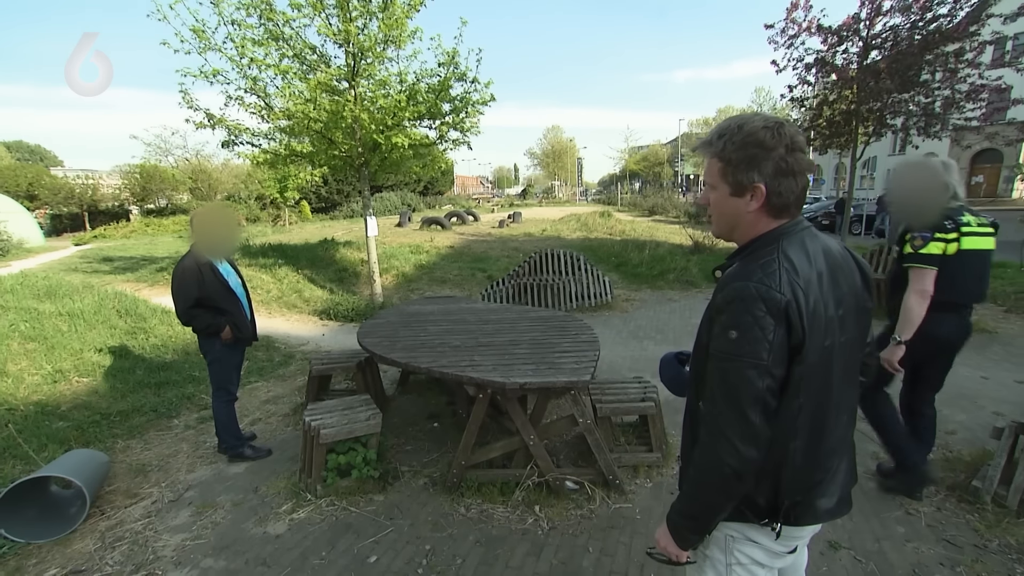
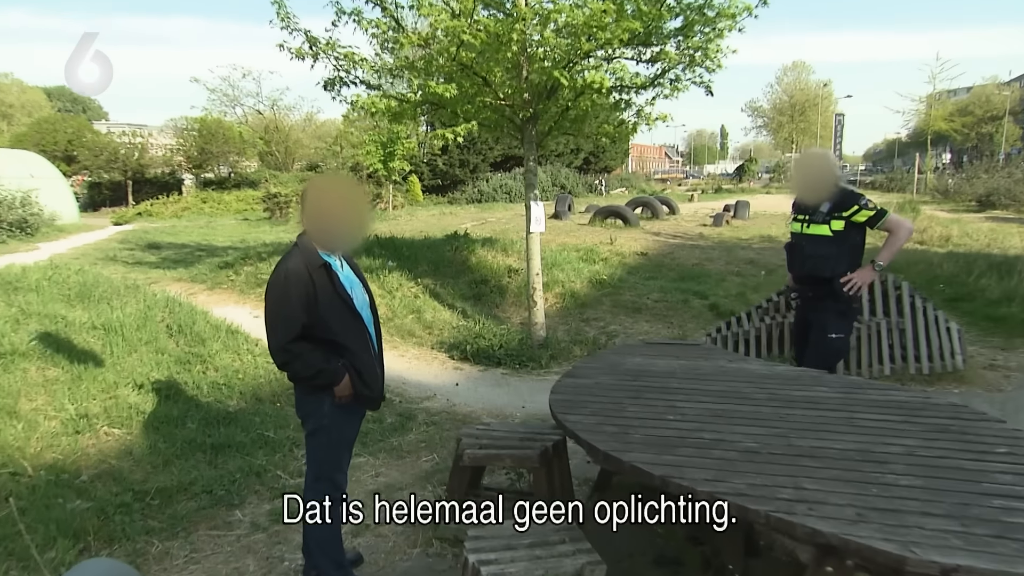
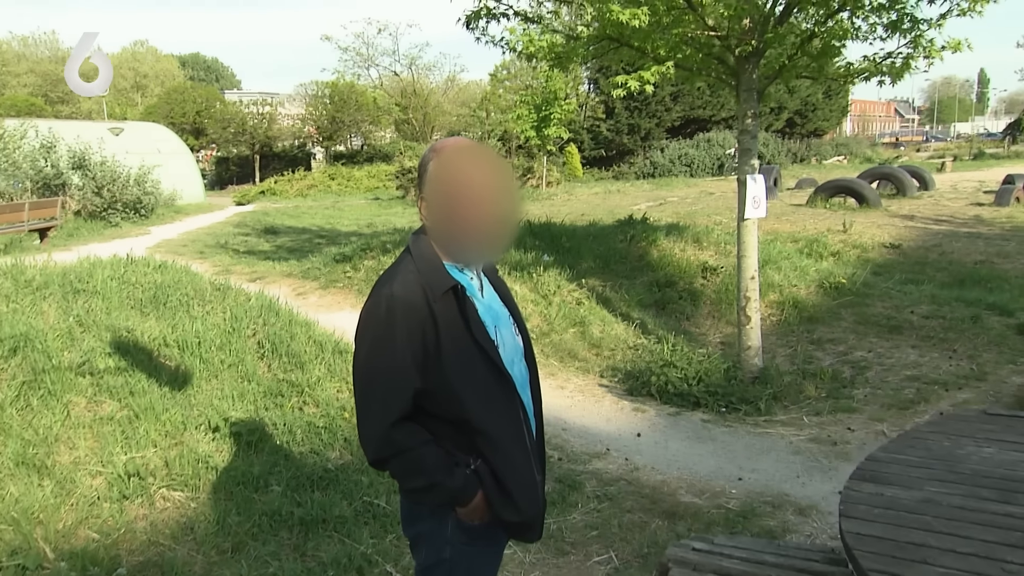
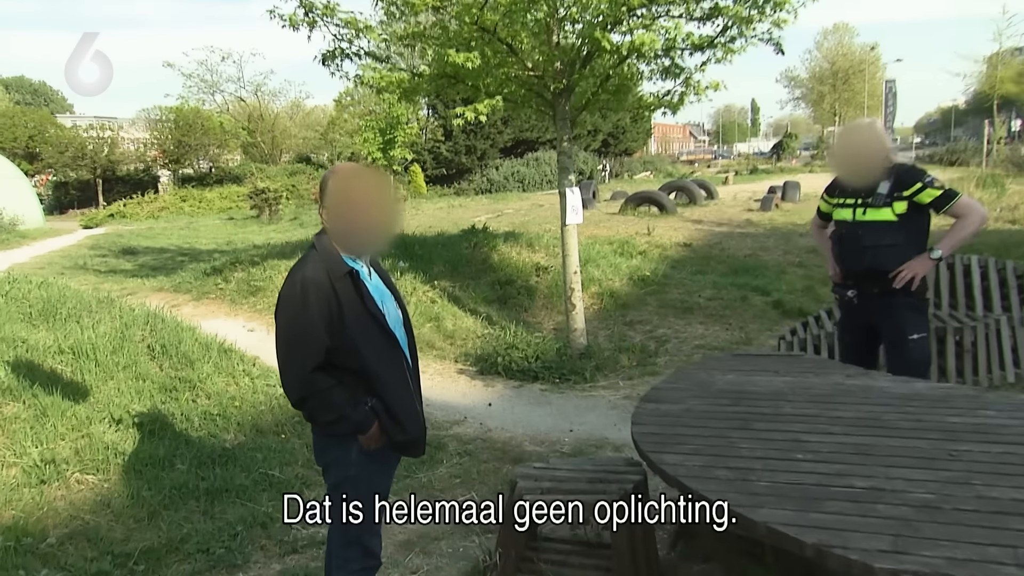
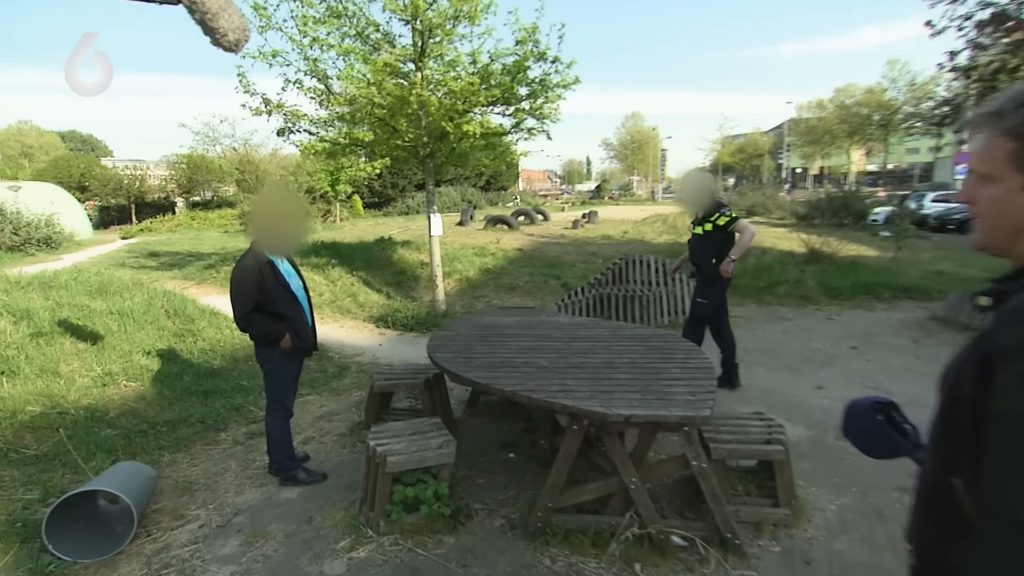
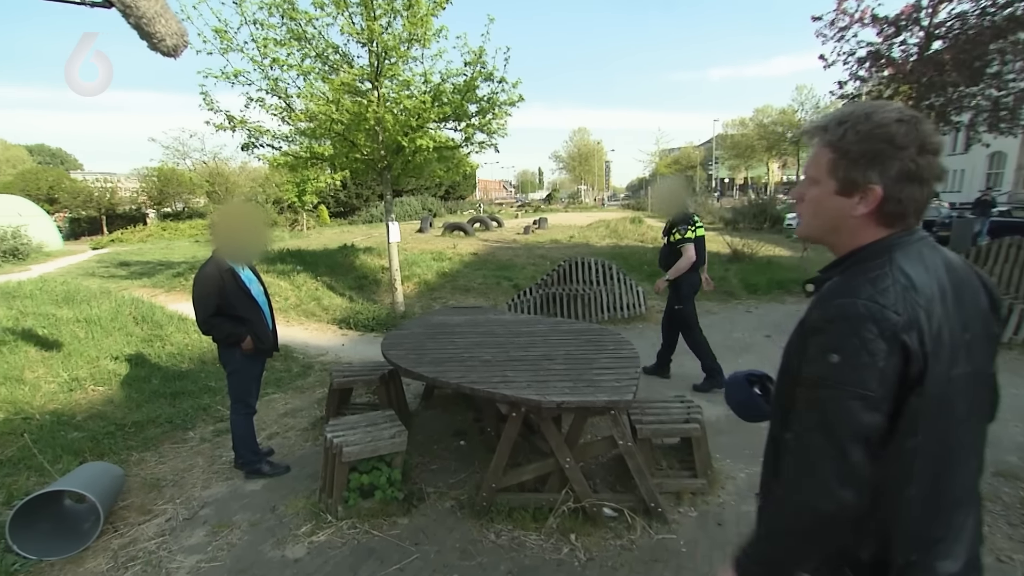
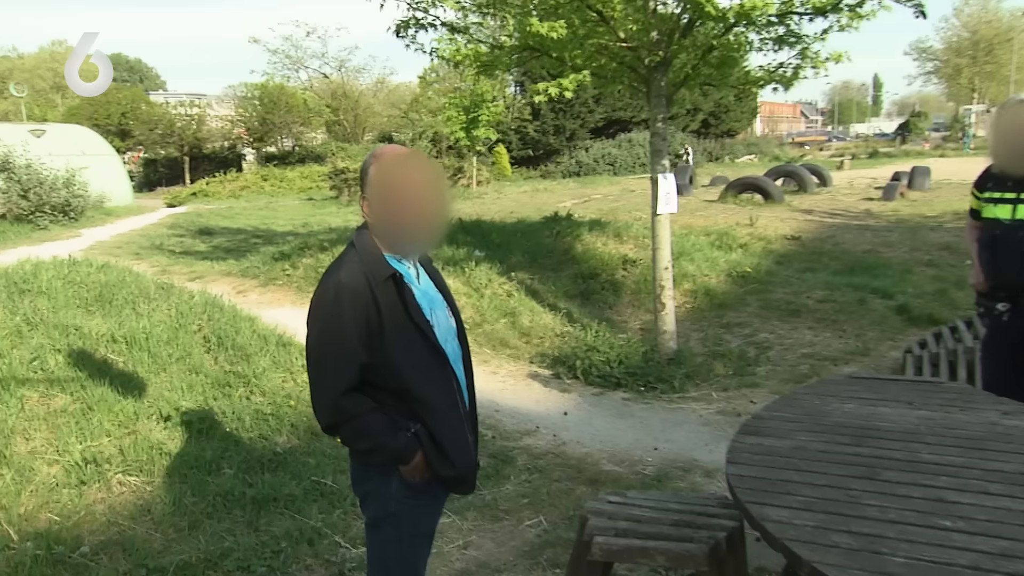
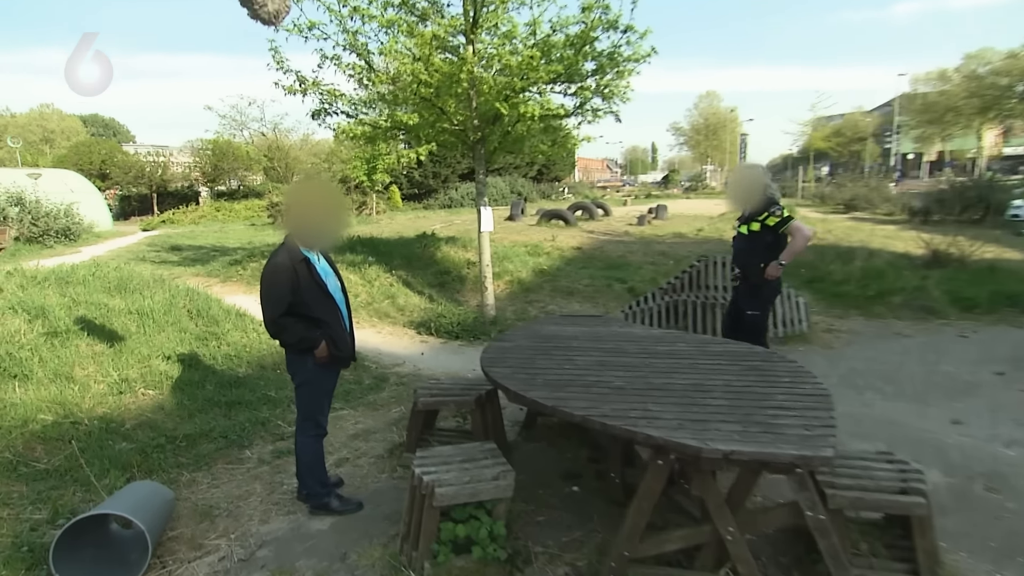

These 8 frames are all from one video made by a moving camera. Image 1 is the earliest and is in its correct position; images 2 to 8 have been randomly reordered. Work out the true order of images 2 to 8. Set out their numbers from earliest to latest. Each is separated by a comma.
6, 5, 8, 2, 4, 7, 3
